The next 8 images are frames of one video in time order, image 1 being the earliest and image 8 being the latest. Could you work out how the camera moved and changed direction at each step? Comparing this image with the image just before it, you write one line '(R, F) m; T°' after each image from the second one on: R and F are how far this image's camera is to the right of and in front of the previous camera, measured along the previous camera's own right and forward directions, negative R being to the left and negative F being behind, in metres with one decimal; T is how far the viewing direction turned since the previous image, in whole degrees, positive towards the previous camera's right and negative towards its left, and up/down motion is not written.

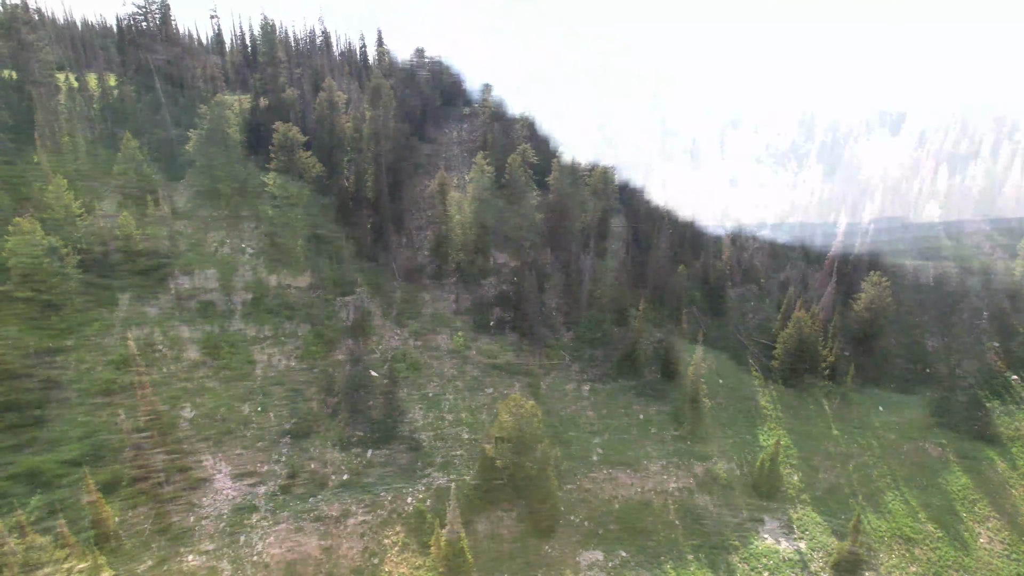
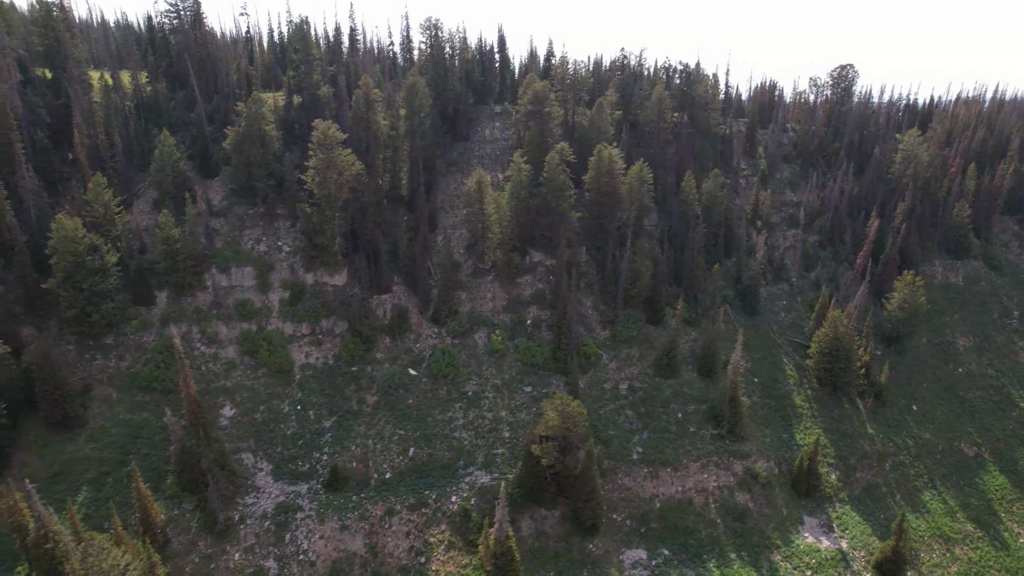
(-2.9, +0.1) m; 0°
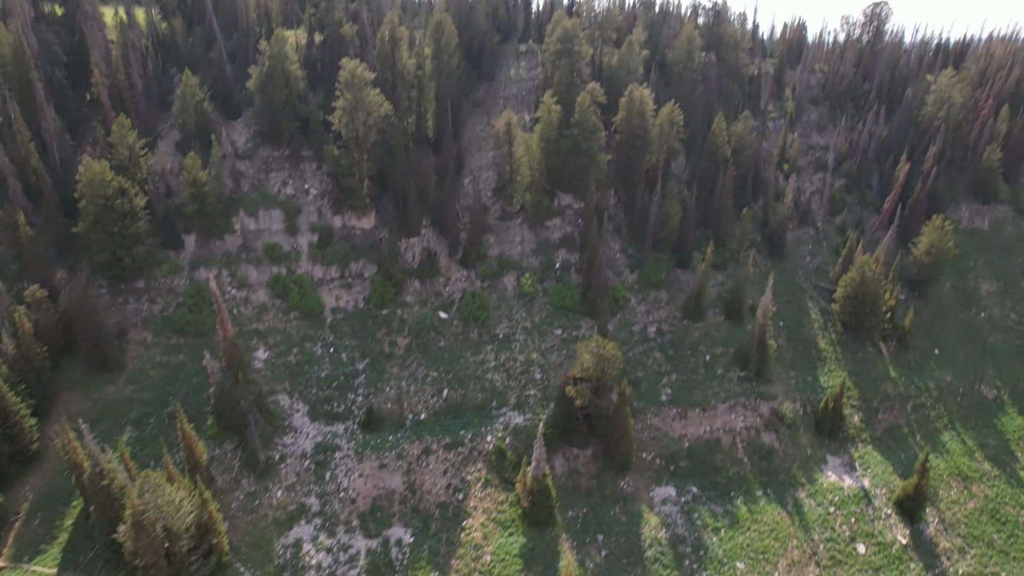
(-2.3, +0.1) m; 0°
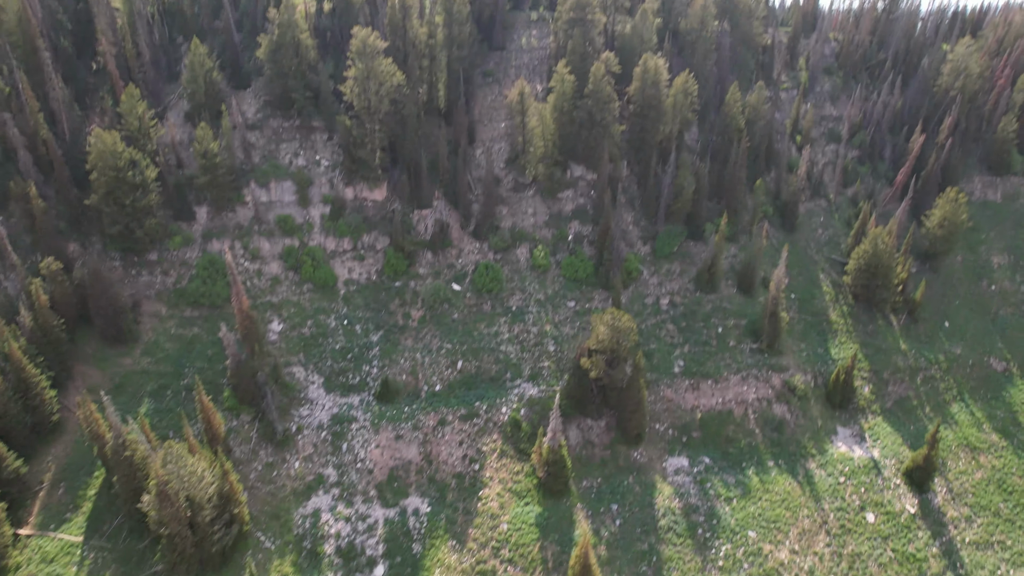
(-1.0, +0.1) m; 0°
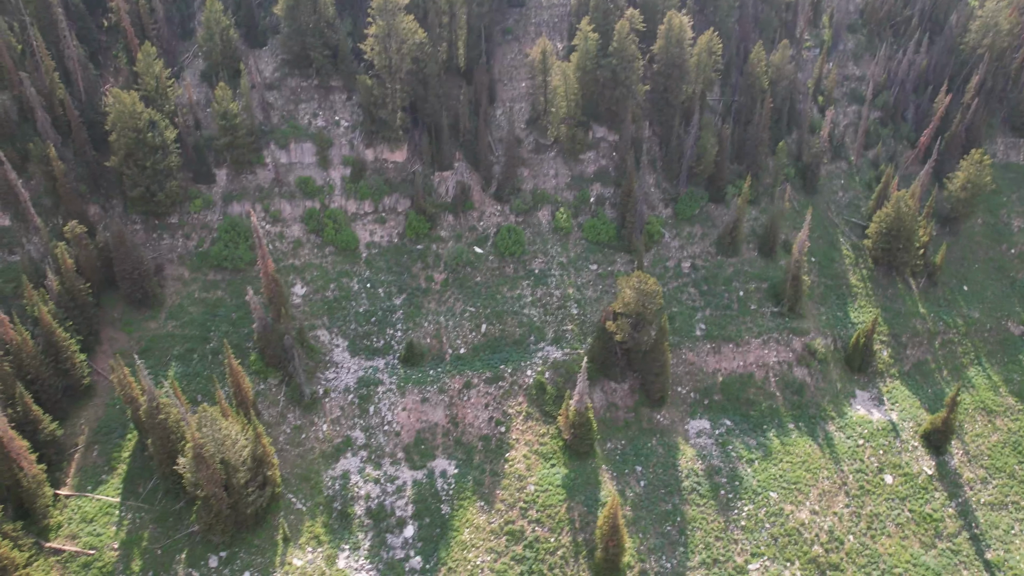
(-1.7, +0.2) m; 0°
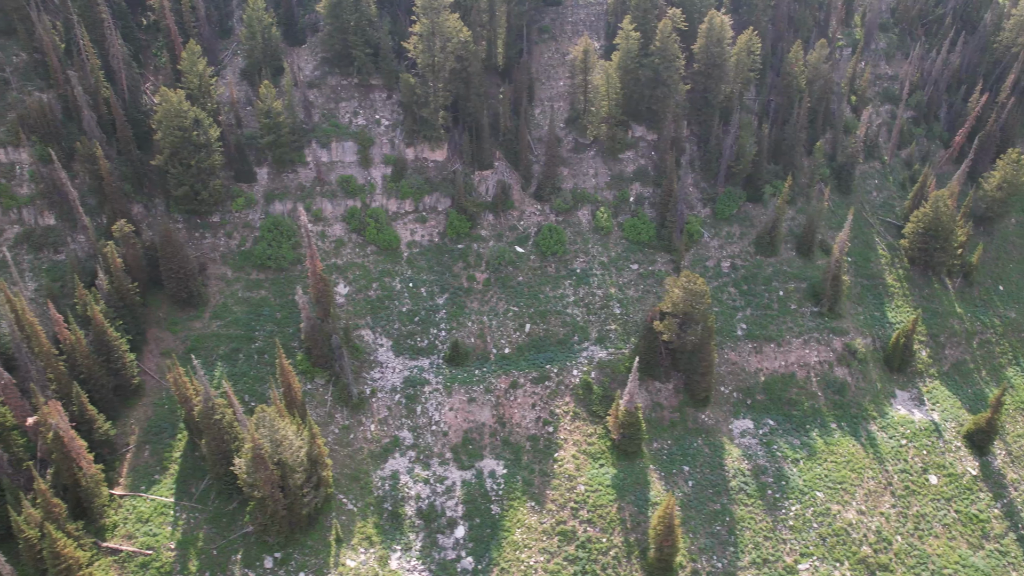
(-3.2, +0.1) m; 0°
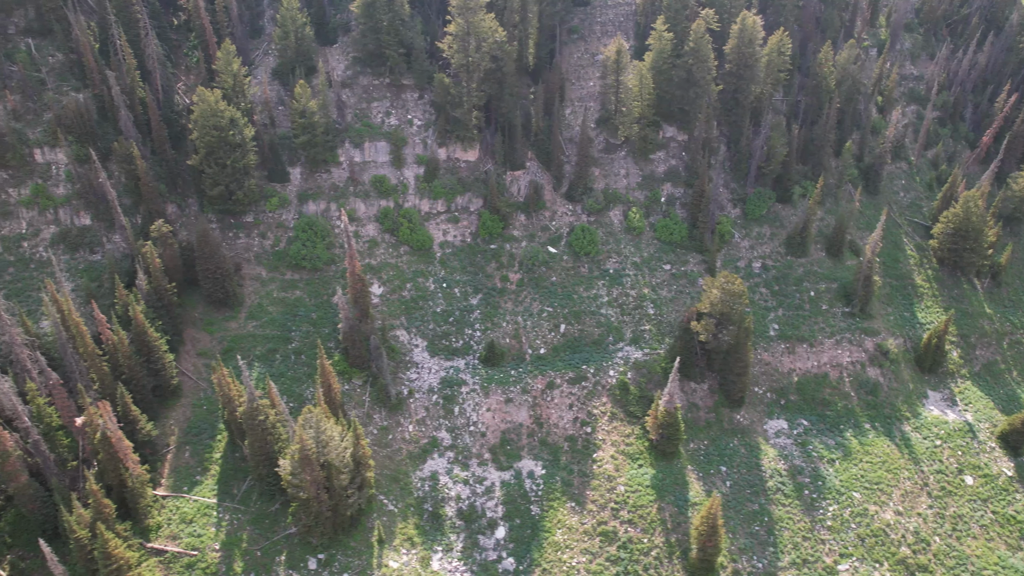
(-2.5, +0.1) m; 0°
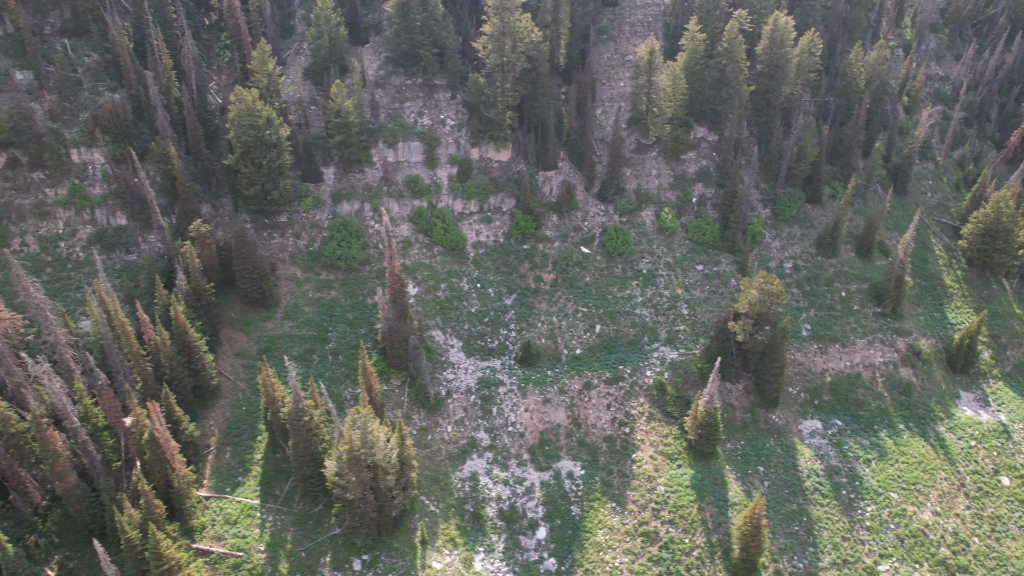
(-2.5, +0.1) m; 0°
